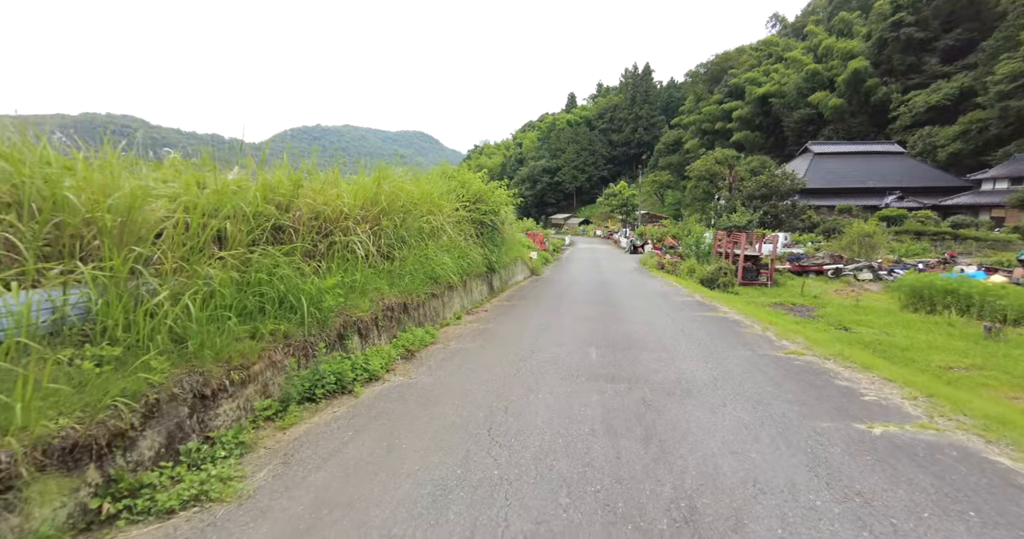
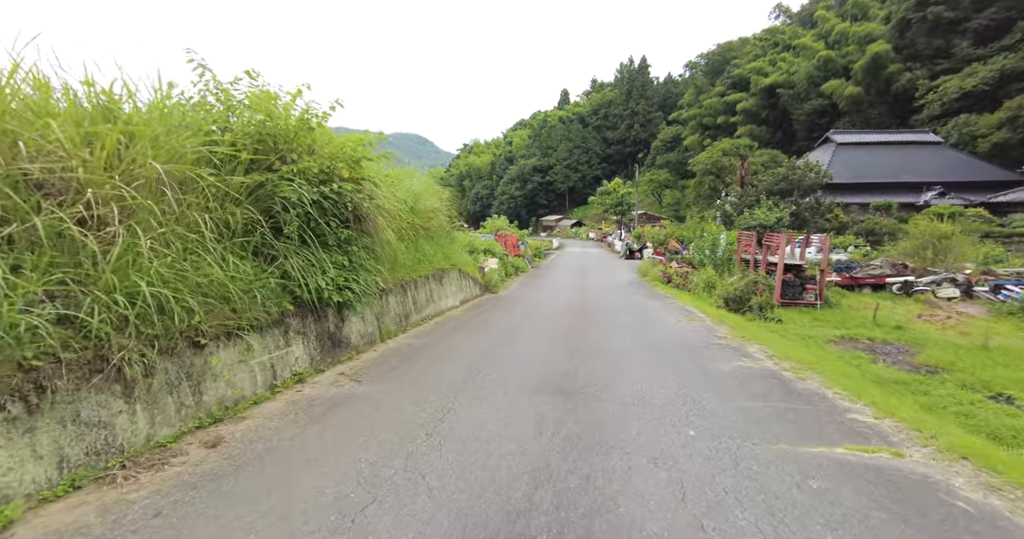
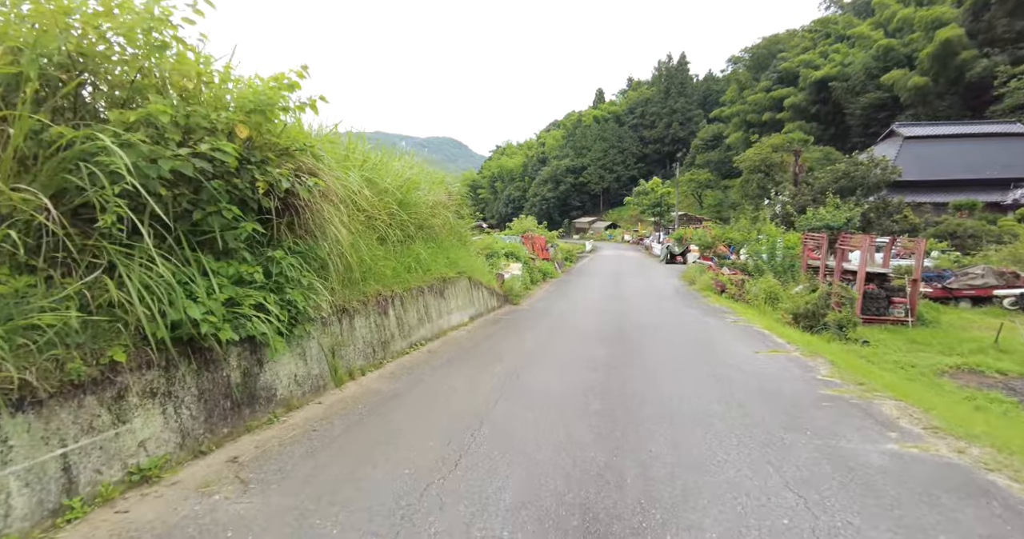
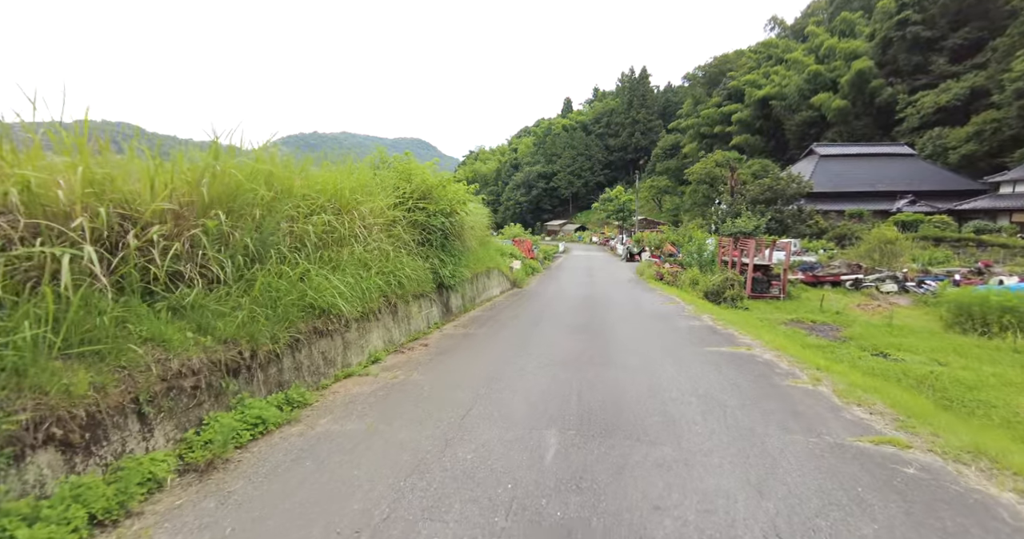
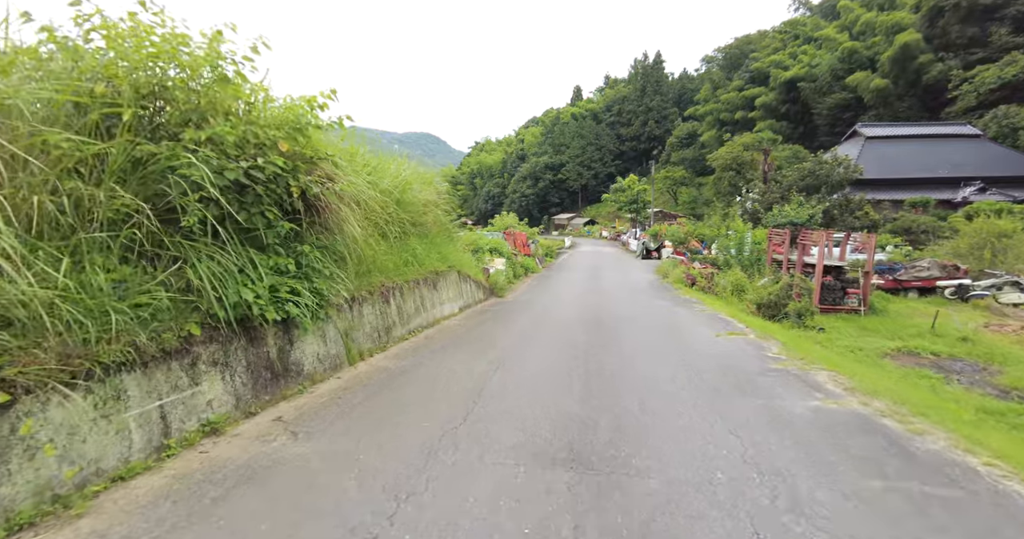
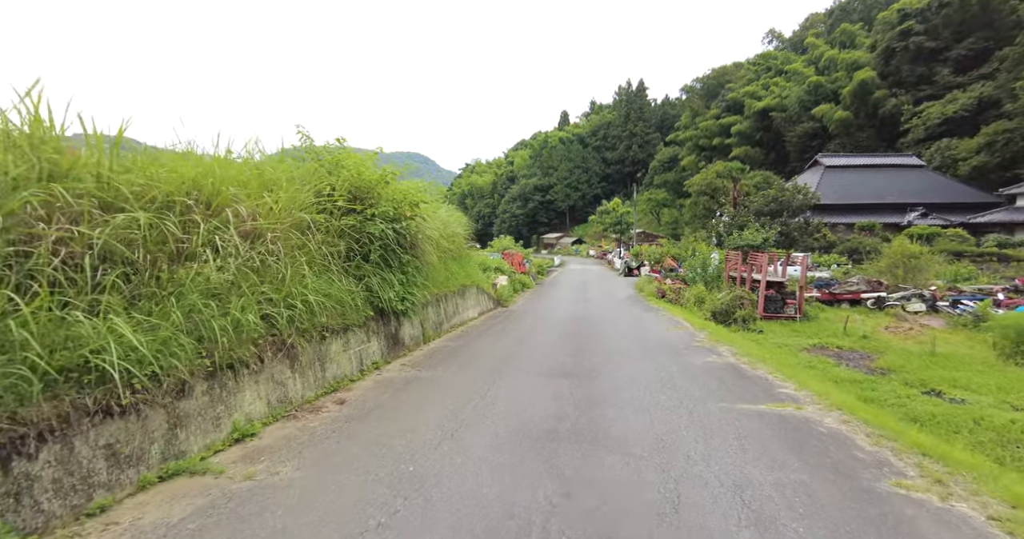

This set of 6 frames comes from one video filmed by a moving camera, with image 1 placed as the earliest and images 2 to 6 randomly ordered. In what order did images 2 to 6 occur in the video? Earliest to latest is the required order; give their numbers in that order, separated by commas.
4, 6, 2, 5, 3
